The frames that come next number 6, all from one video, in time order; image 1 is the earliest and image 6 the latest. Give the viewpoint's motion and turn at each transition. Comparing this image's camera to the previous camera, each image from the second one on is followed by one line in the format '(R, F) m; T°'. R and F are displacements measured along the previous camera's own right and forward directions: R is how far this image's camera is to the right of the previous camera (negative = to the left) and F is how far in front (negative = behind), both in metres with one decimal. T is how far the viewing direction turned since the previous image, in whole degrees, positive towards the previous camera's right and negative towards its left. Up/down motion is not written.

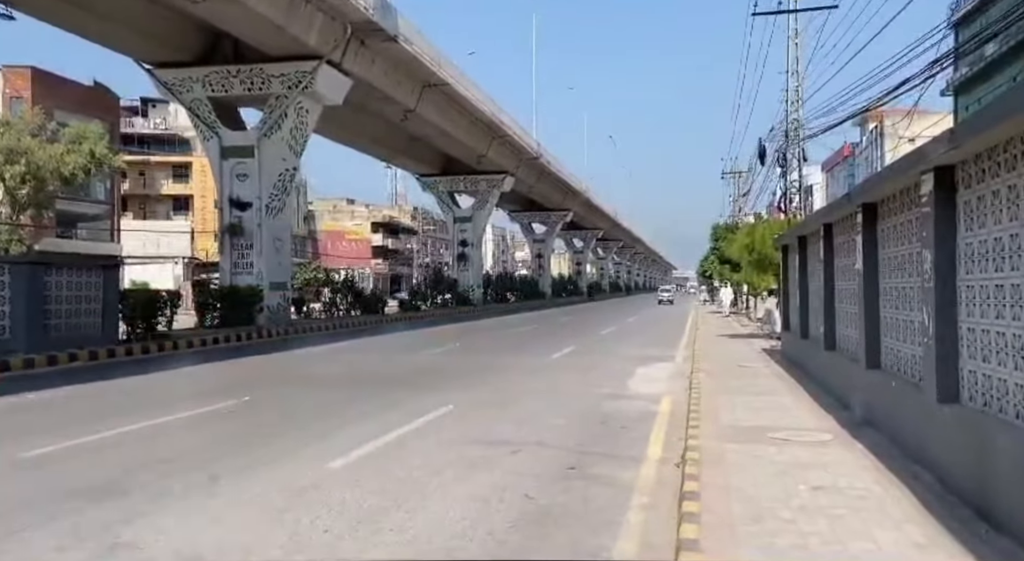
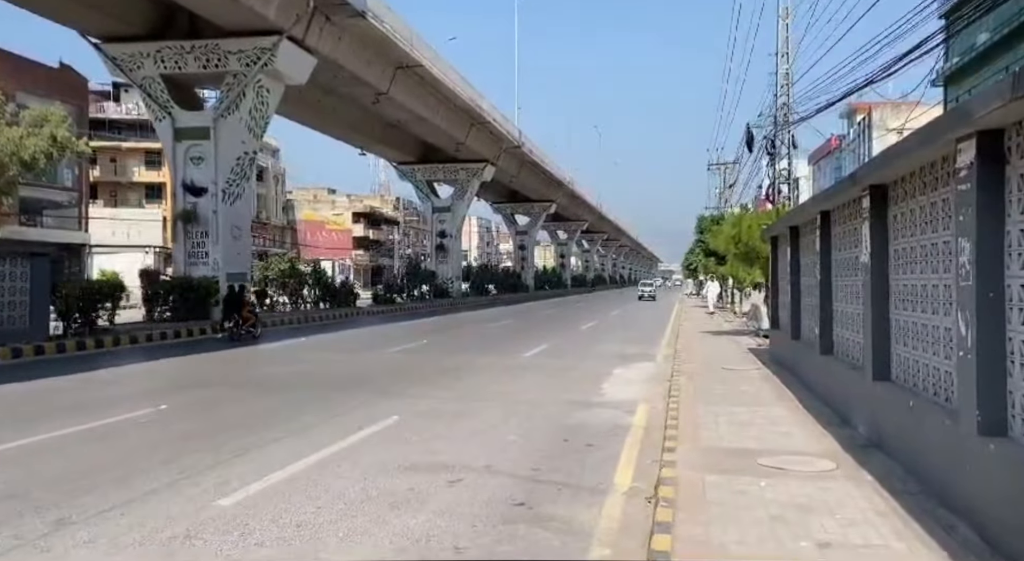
(+0.4, +1.4) m; +1°
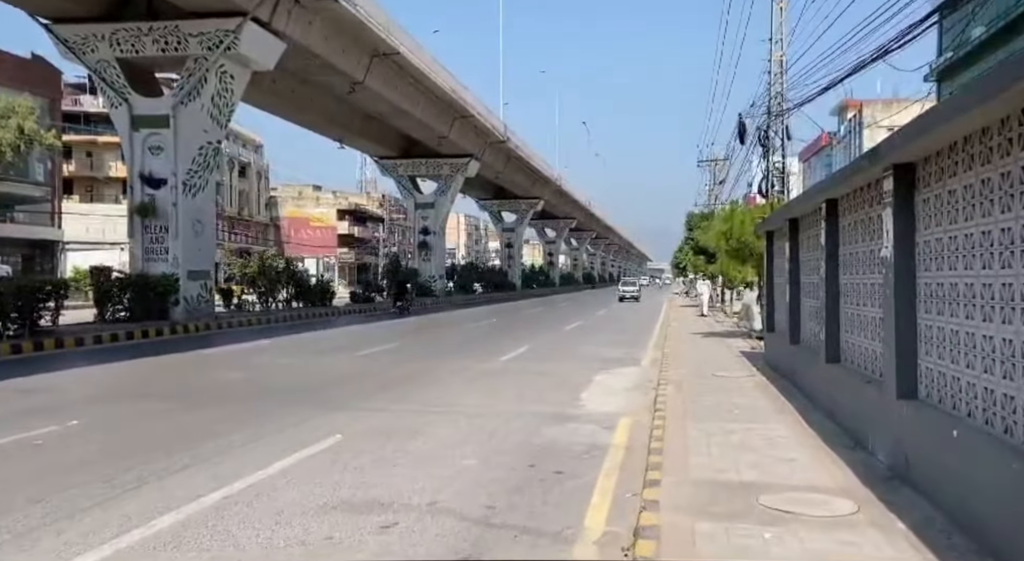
(+0.3, +1.3) m; +1°
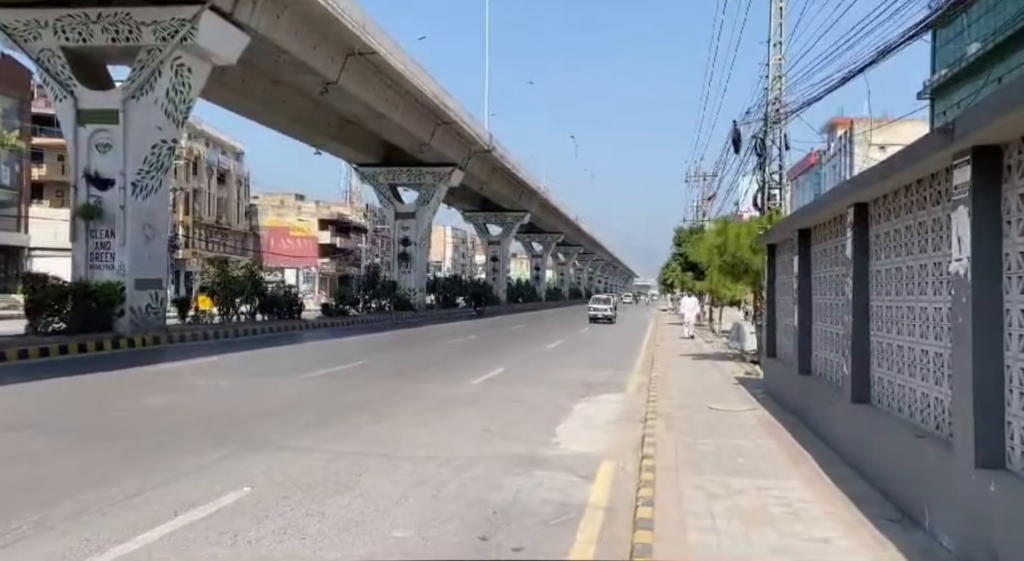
(+0.3, +1.7) m; +1°
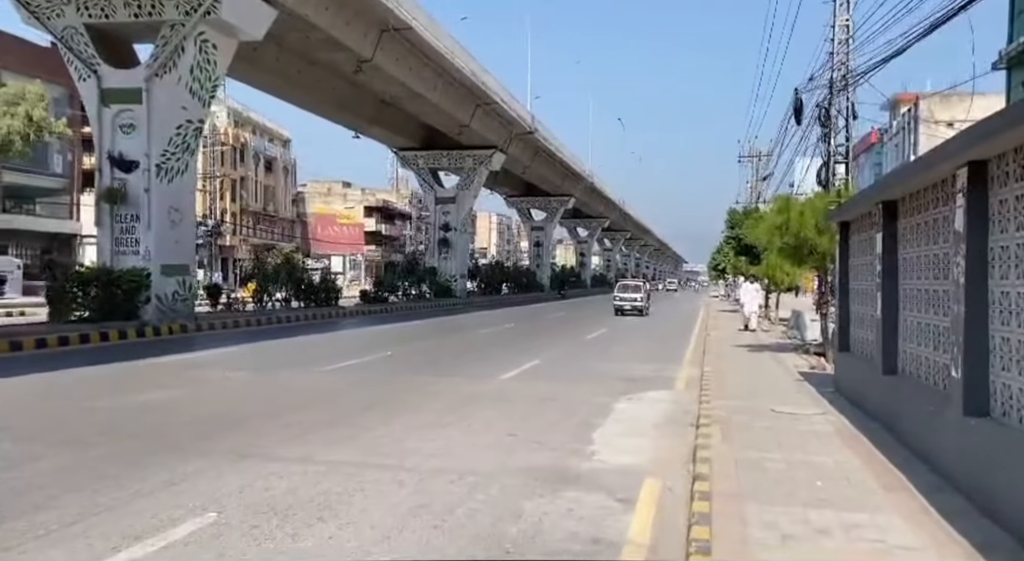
(+0.2, +1.3) m; -3°
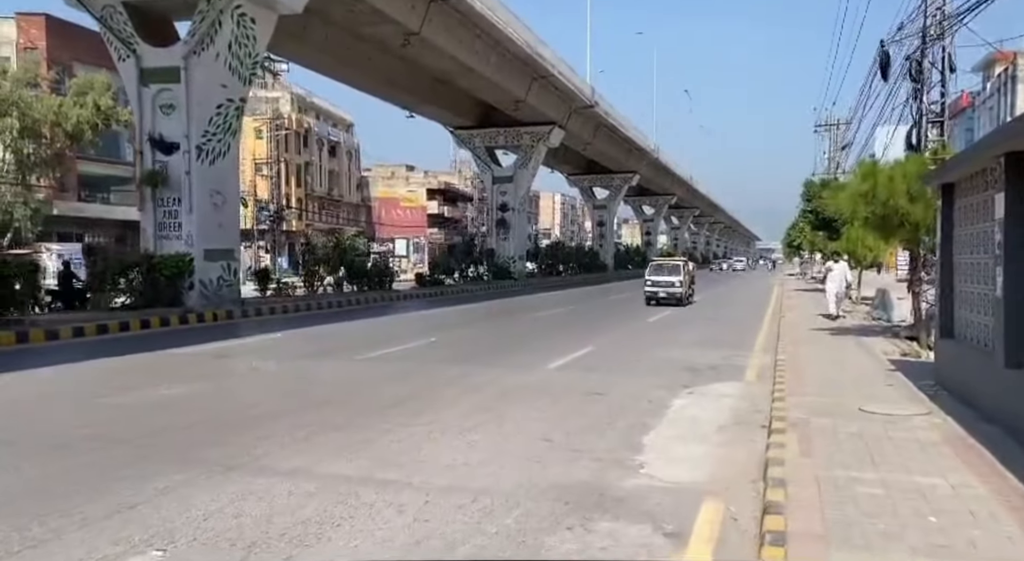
(+0.3, +1.3) m; -5°
